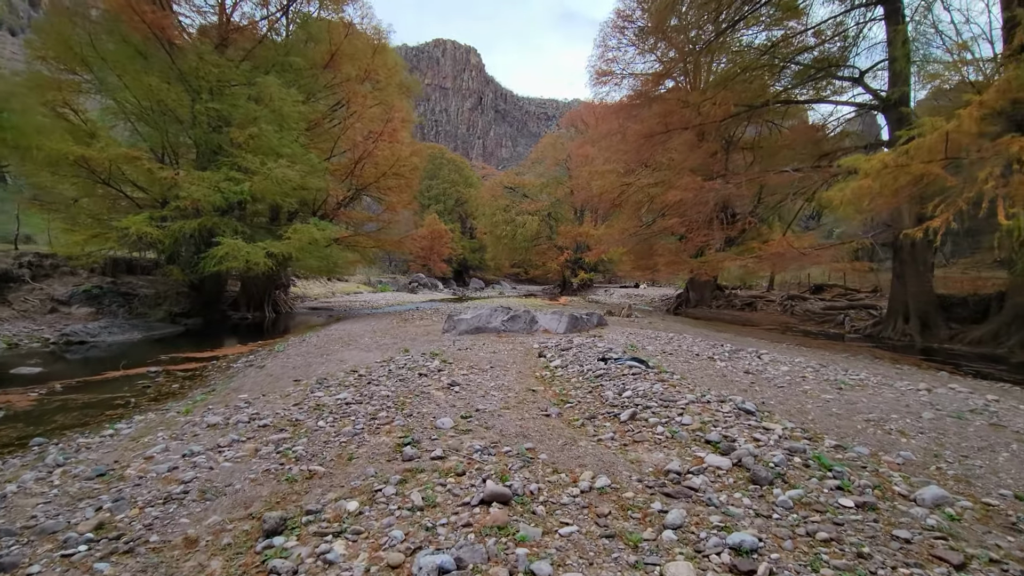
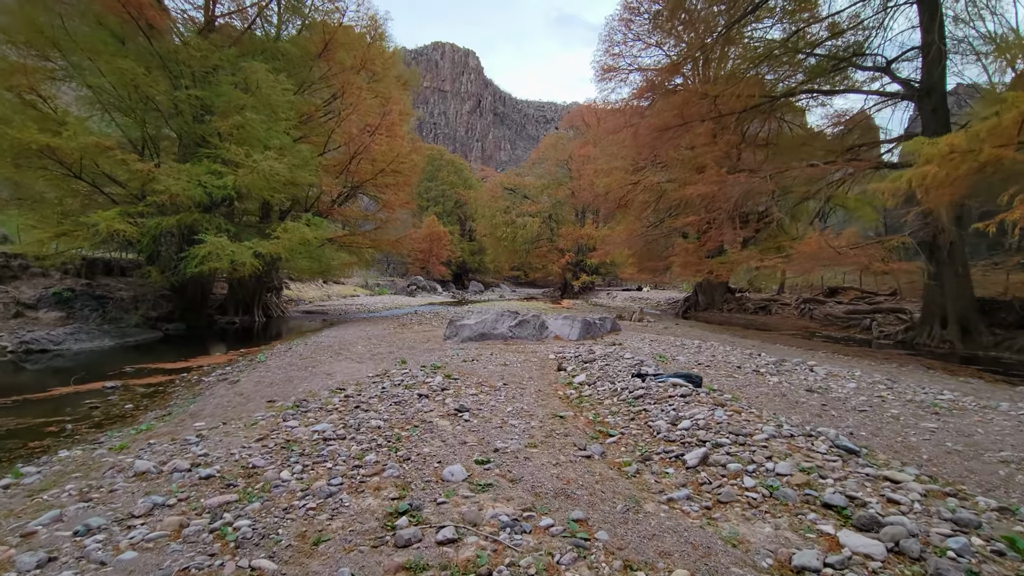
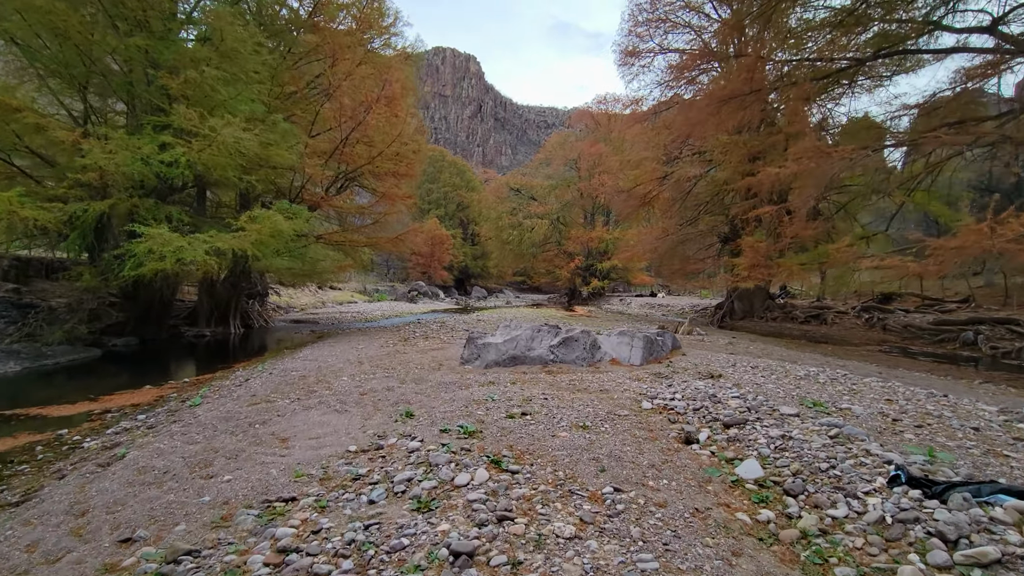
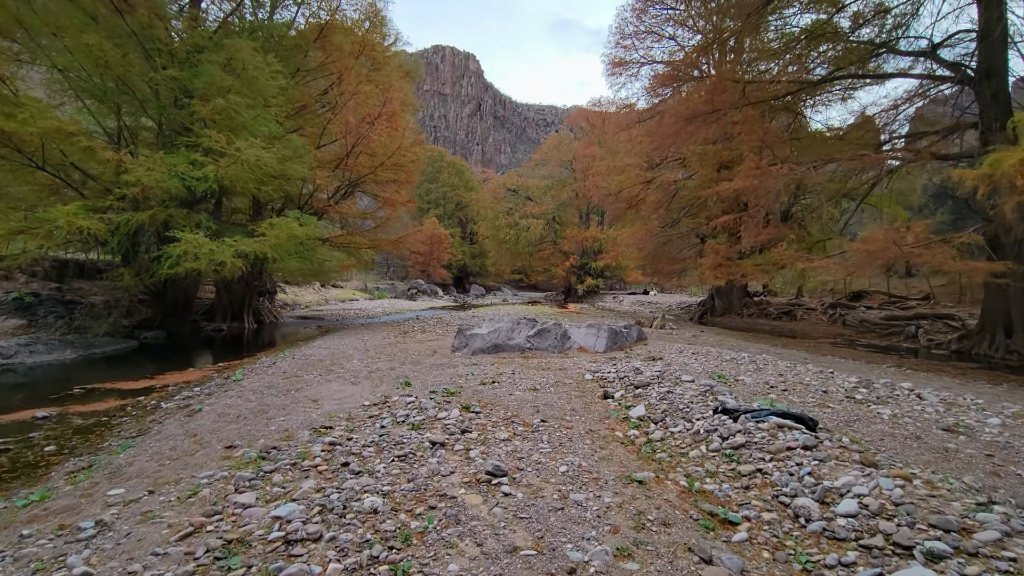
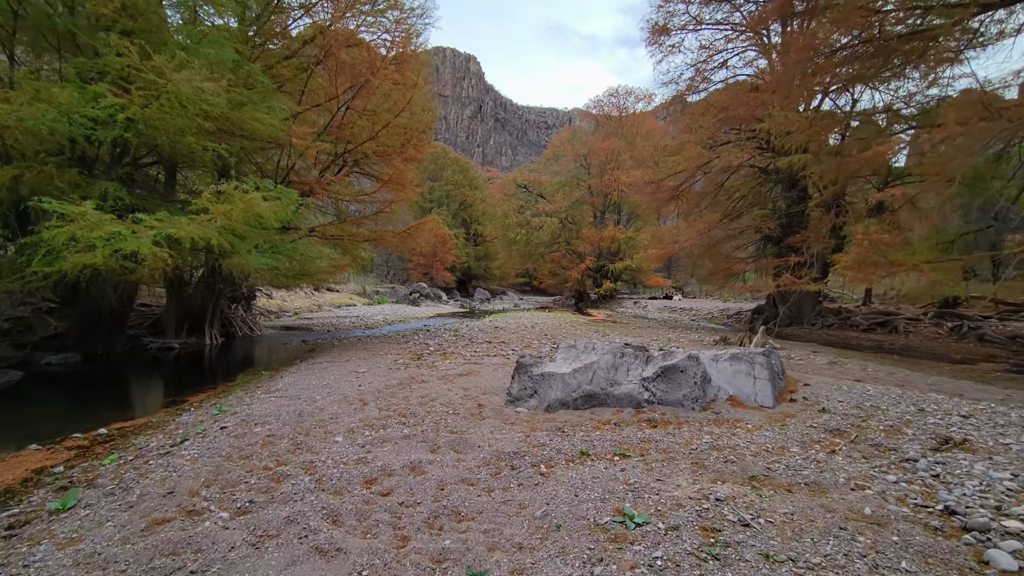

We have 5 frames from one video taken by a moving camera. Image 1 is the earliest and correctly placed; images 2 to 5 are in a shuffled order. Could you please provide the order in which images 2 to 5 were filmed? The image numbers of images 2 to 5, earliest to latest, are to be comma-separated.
2, 4, 3, 5
